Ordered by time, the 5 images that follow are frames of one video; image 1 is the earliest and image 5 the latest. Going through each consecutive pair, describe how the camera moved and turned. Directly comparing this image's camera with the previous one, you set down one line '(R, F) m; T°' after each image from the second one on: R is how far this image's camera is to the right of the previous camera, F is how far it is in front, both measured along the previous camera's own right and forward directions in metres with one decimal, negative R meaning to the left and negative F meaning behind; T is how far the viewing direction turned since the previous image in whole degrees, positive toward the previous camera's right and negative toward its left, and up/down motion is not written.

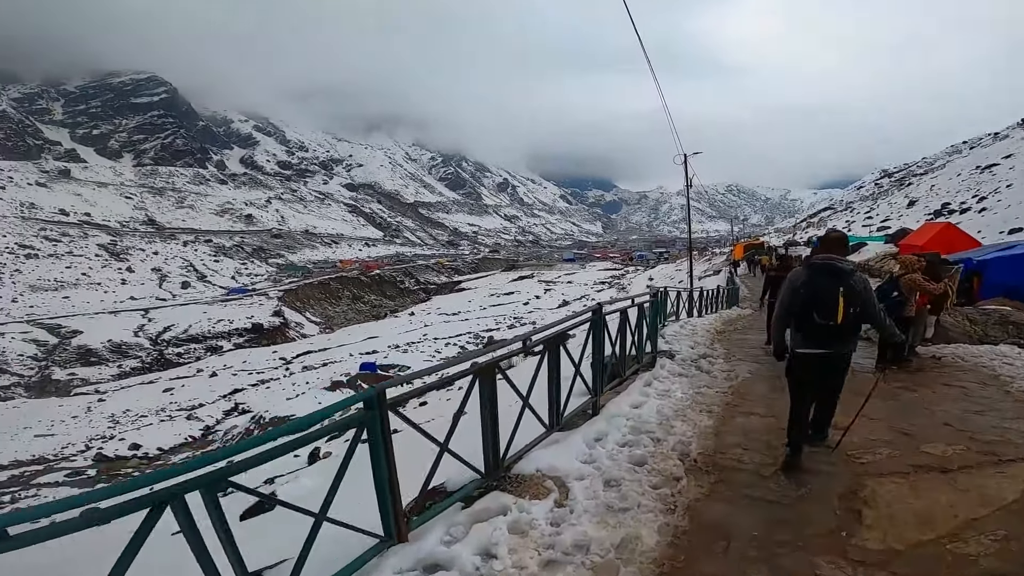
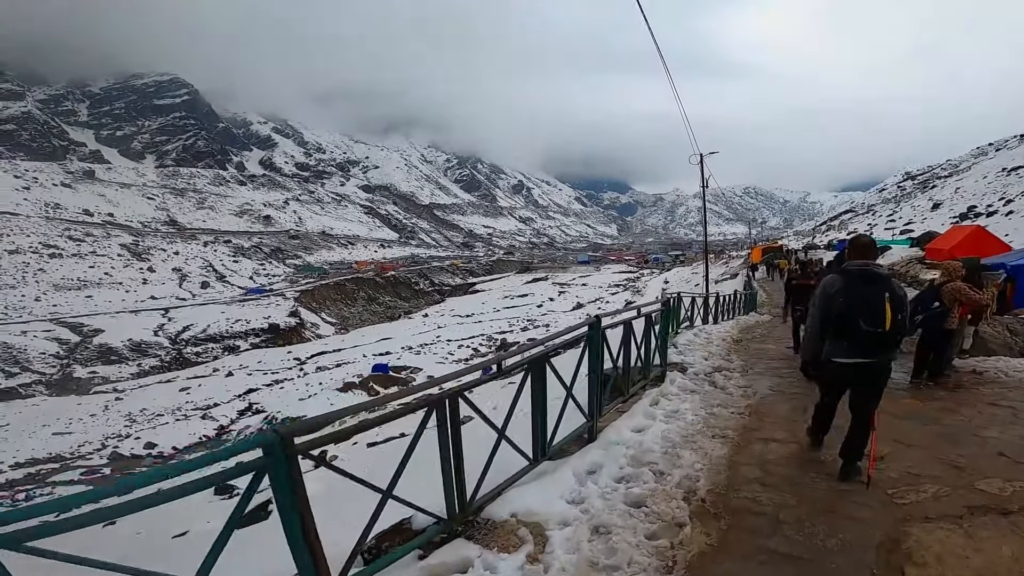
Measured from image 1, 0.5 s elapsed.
(+0.4, +0.9) m; -2°
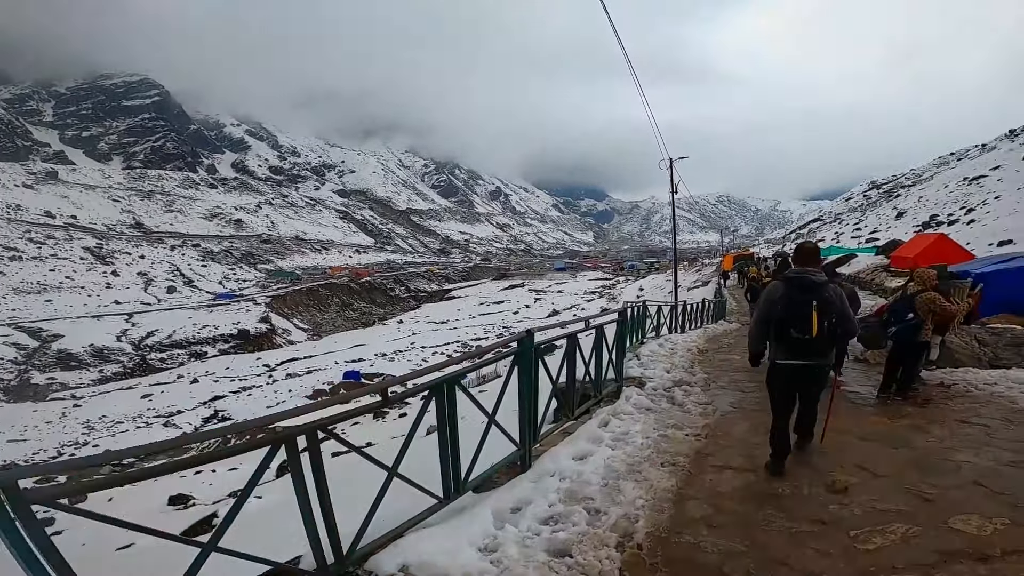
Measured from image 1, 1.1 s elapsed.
(+0.6, +0.8) m; +2°
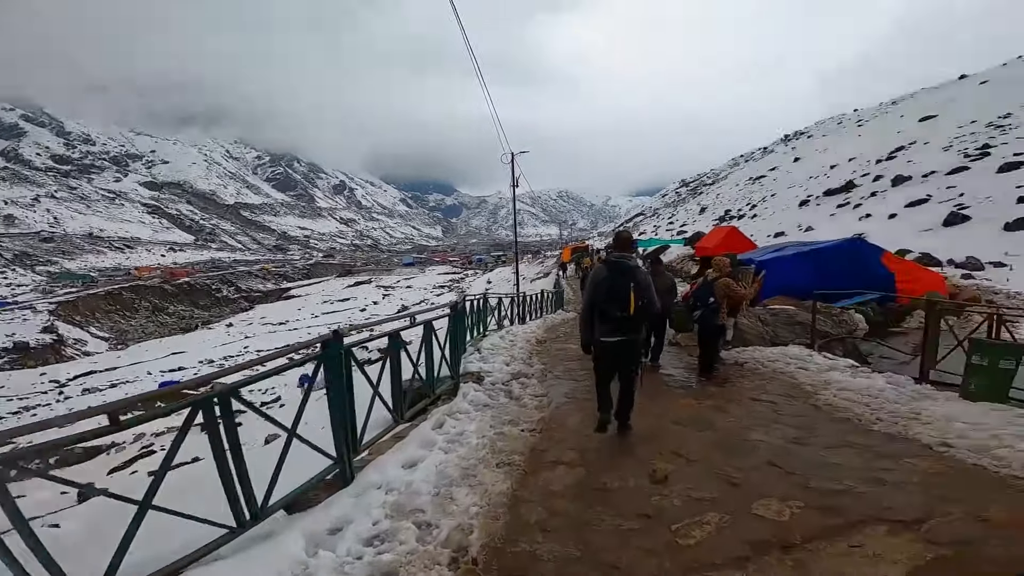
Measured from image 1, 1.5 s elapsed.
(+0.4, +0.6) m; +16°
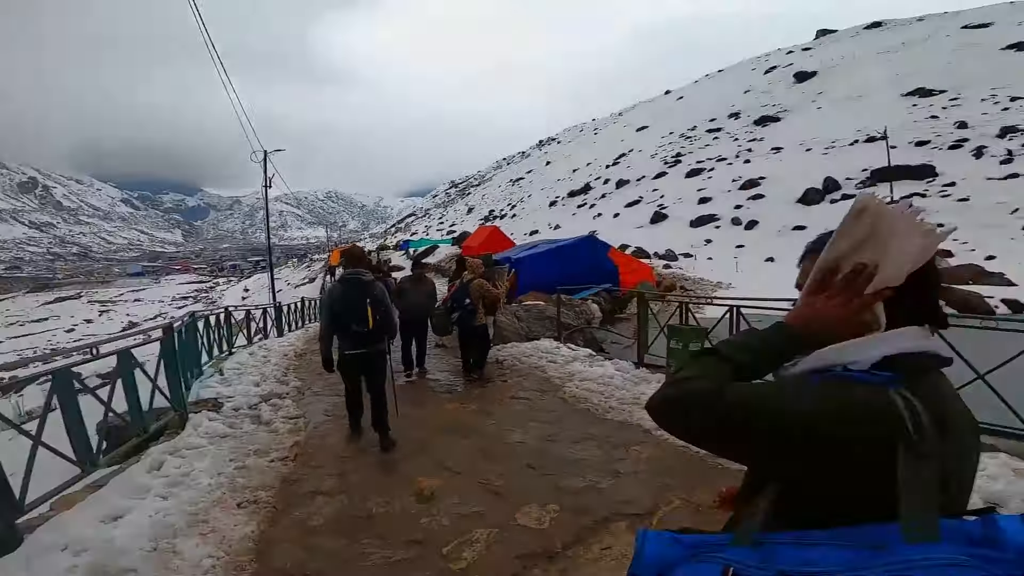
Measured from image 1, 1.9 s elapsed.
(+0.3, +0.4) m; +24°
